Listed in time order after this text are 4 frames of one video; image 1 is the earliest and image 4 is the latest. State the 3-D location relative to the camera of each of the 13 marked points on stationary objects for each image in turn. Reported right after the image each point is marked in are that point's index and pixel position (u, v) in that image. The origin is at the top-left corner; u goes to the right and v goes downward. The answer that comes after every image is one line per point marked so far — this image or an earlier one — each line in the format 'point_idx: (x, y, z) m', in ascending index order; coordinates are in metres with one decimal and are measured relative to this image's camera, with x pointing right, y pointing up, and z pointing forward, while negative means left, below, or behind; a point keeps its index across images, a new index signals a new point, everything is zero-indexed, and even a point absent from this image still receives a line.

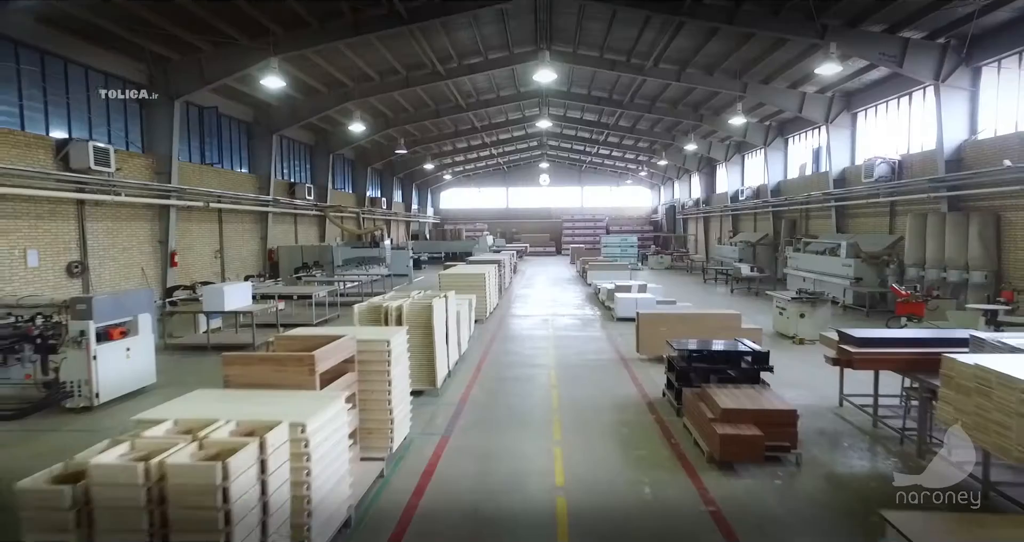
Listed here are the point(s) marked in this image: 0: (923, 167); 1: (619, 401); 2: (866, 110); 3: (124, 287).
0: (+8.5, +2.1, +10.8) m
1: (+1.1, -1.3, +5.4) m
2: (+8.7, +3.9, +12.9) m
3: (-7.1, -0.3, +9.7) m
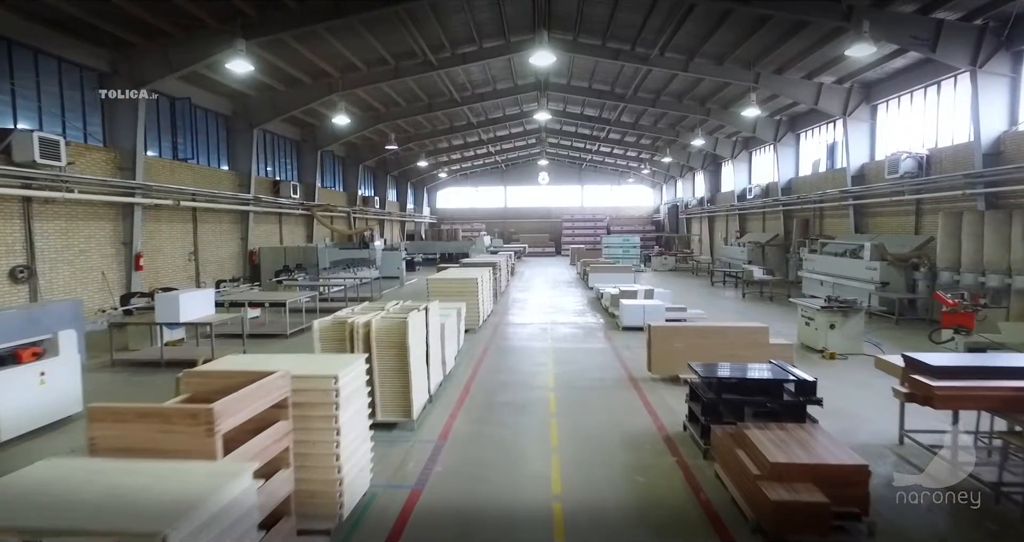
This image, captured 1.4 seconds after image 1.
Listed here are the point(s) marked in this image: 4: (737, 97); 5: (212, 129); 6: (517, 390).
0: (+8.4, +2.1, +9.9) m
1: (+1.0, -1.4, +4.5) m
2: (+8.6, +3.9, +12.0) m
3: (-7.2, -0.4, +8.8) m
4: (+6.1, +4.7, +14.3) m
5: (-7.3, +3.5, +12.8) m
6: (0.0, -1.3, +5.7) m
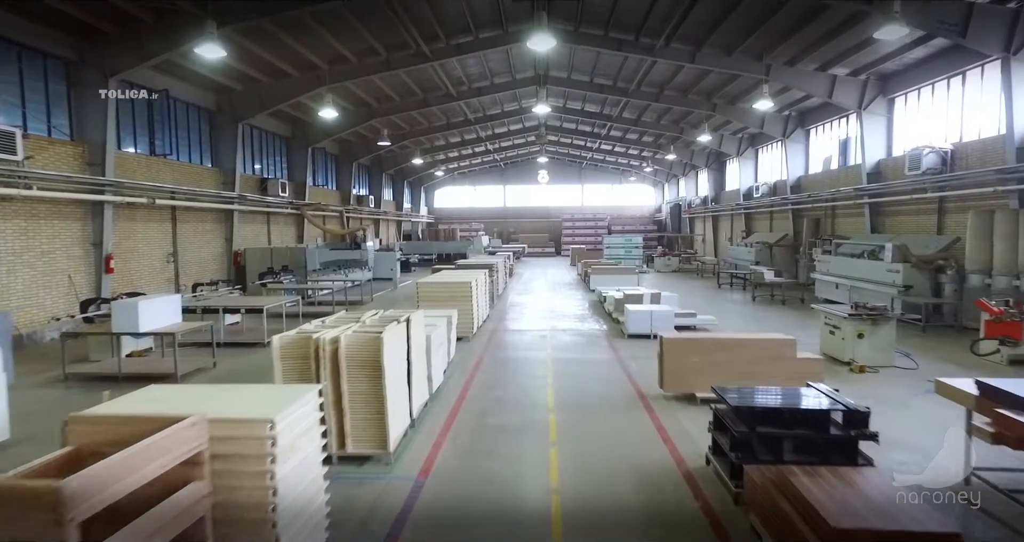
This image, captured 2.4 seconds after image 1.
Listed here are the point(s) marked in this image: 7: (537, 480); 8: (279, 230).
0: (+8.3, +2.0, +9.3) m
1: (+1.0, -1.5, +3.9) m
2: (+8.6, +3.8, +11.4) m
3: (-7.3, -0.4, +8.2) m
4: (+6.1, +4.7, +13.7) m
5: (-7.4, +3.4, +12.2) m
6: (0.0, -1.4, +5.1) m
7: (+0.2, -1.5, +3.7) m
8: (-6.8, +1.2, +15.3) m
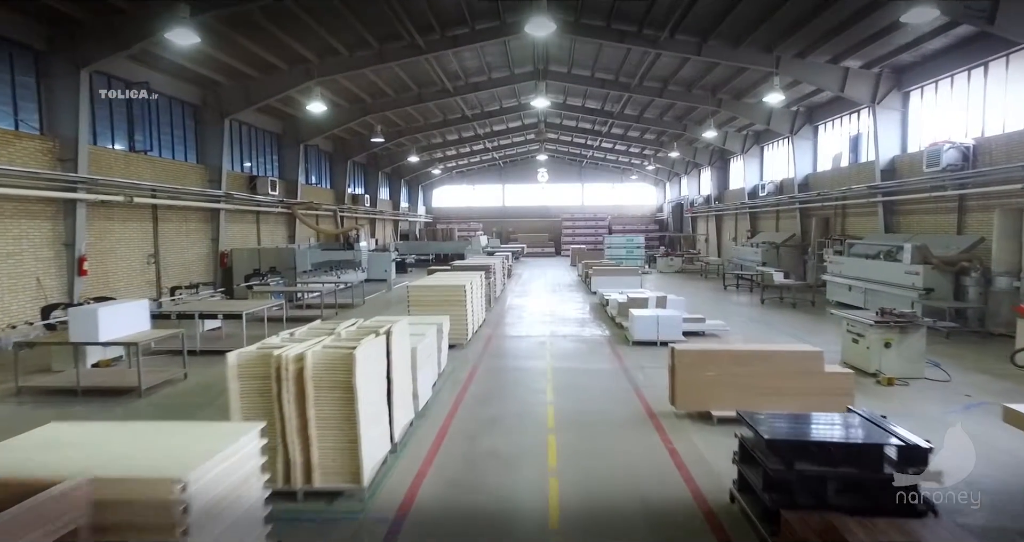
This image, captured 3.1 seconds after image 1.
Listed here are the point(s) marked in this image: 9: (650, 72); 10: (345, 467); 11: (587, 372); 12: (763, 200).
0: (+8.3, +2.0, +8.8) m
1: (+0.9, -1.5, +3.4) m
2: (+8.5, +3.8, +10.9) m
3: (-7.3, -0.5, +7.6) m
4: (+6.0, +4.7, +13.2) m
5: (-7.4, +3.4, +11.6) m
6: (0.0, -1.4, +4.6) m
7: (+0.1, -1.5, +3.2) m
8: (-6.8, +1.2, +14.8) m
9: (+3.6, +5.2, +13.6) m
10: (-1.0, -1.2, +3.3) m
11: (+0.9, -1.2, +6.4) m
12: (+8.0, +2.2, +16.6) m
